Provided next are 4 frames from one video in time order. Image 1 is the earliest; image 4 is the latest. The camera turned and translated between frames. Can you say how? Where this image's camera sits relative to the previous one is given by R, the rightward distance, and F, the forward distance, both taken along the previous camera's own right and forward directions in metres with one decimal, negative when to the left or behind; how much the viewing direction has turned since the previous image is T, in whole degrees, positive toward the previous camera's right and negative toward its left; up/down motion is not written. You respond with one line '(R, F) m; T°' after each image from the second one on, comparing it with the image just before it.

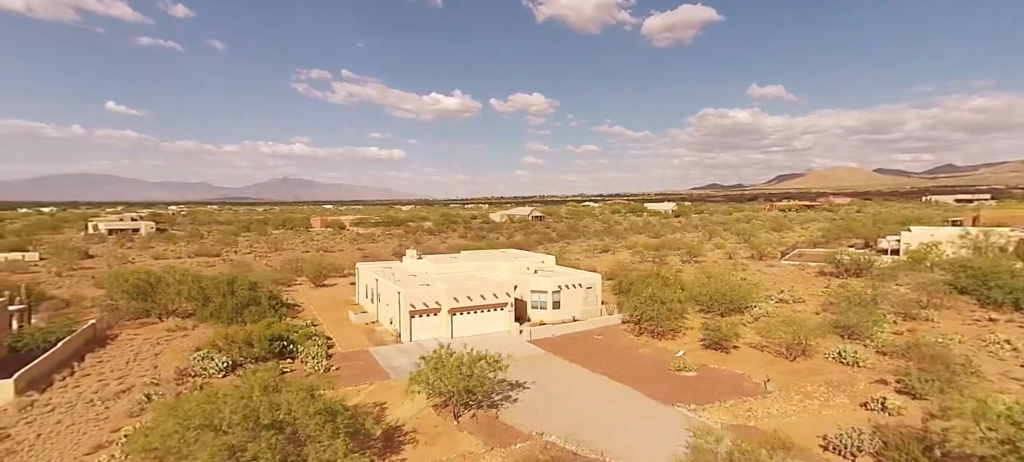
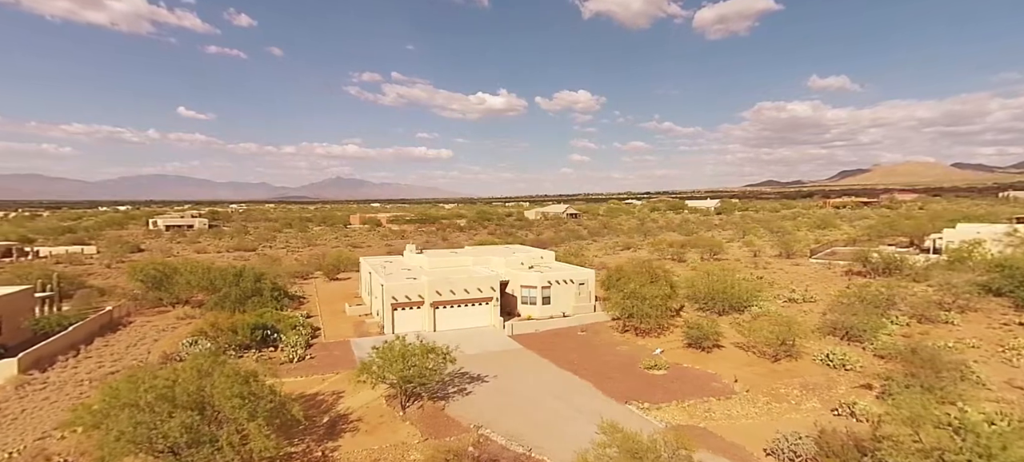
(+3.2, +0.3) m; -5°
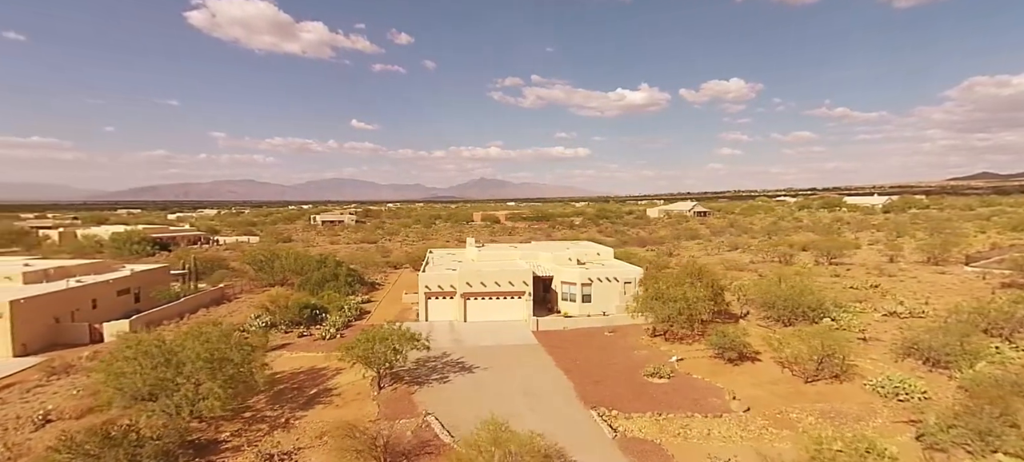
(+5.5, +1.1) m; -16°
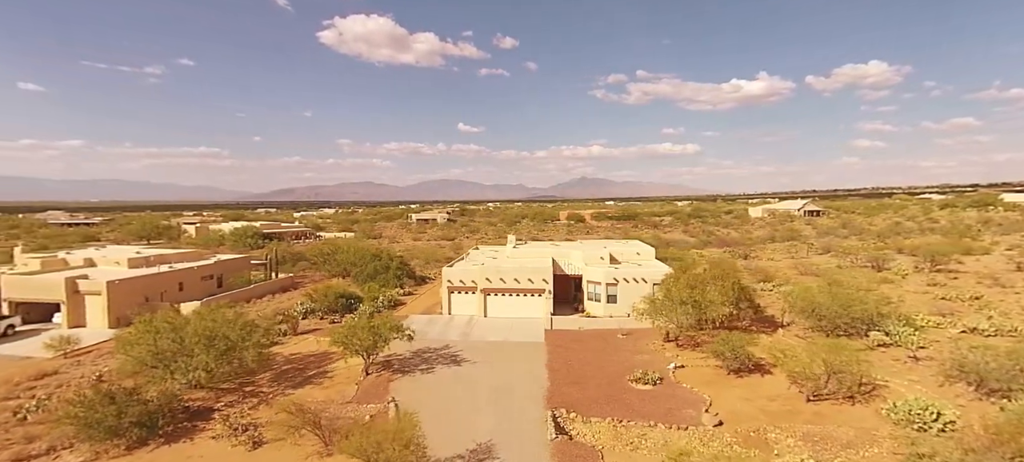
(+4.3, +0.5) m; -12°
